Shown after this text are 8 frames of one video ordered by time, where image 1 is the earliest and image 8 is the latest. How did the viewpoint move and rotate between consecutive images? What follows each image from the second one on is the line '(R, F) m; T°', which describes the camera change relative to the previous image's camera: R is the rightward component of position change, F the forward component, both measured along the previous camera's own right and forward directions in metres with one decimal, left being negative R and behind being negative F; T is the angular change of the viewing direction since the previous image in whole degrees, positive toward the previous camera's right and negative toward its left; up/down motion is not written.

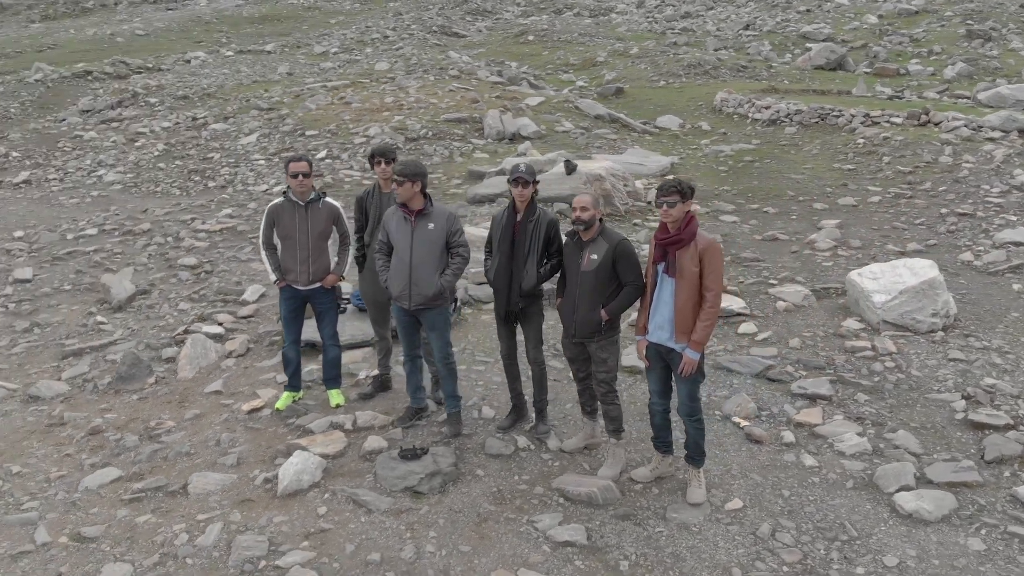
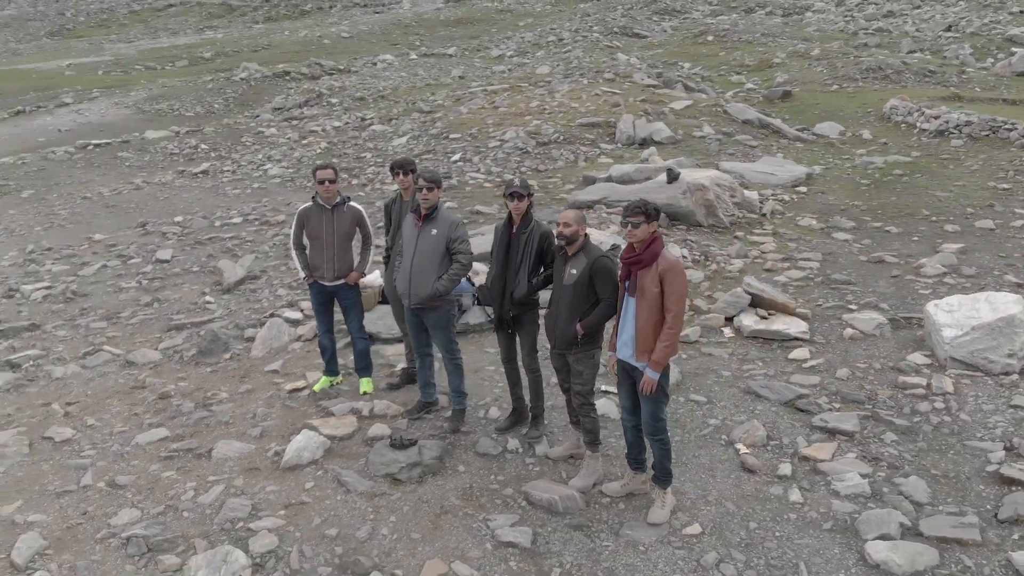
(+1.2, -0.1) m; -13°
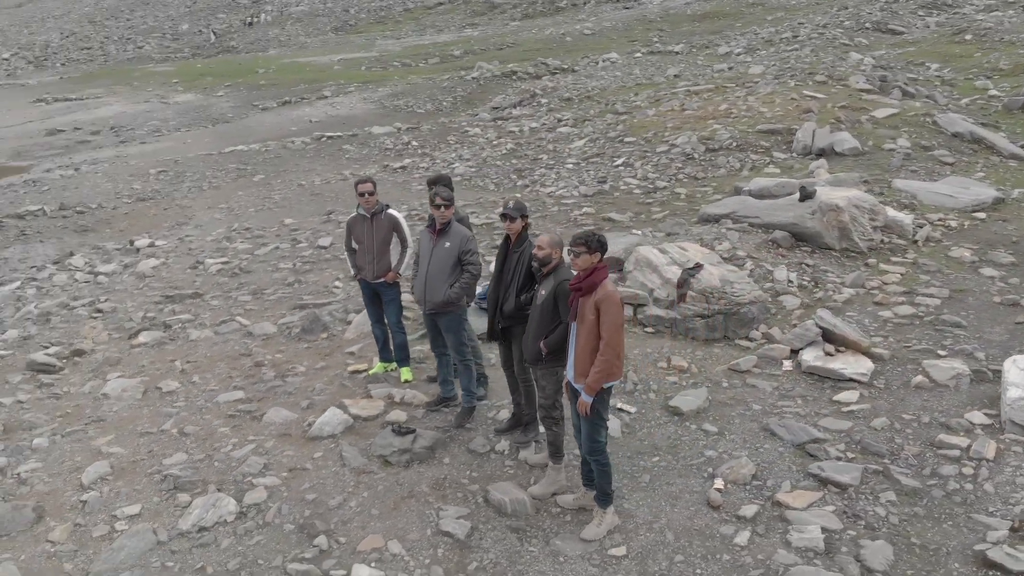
(+1.6, -0.1) m; -17°
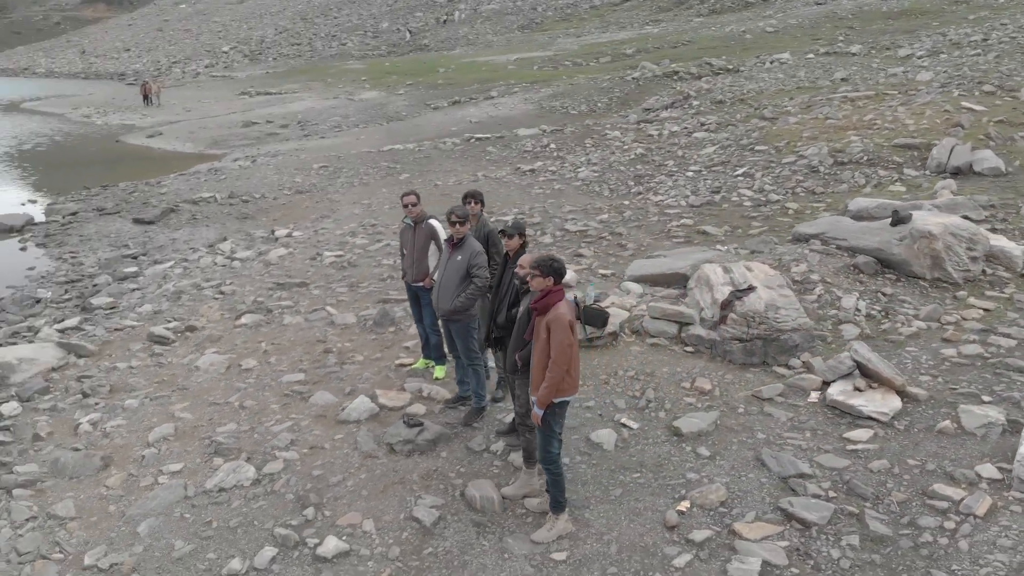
(+1.2, -0.2) m; -13°
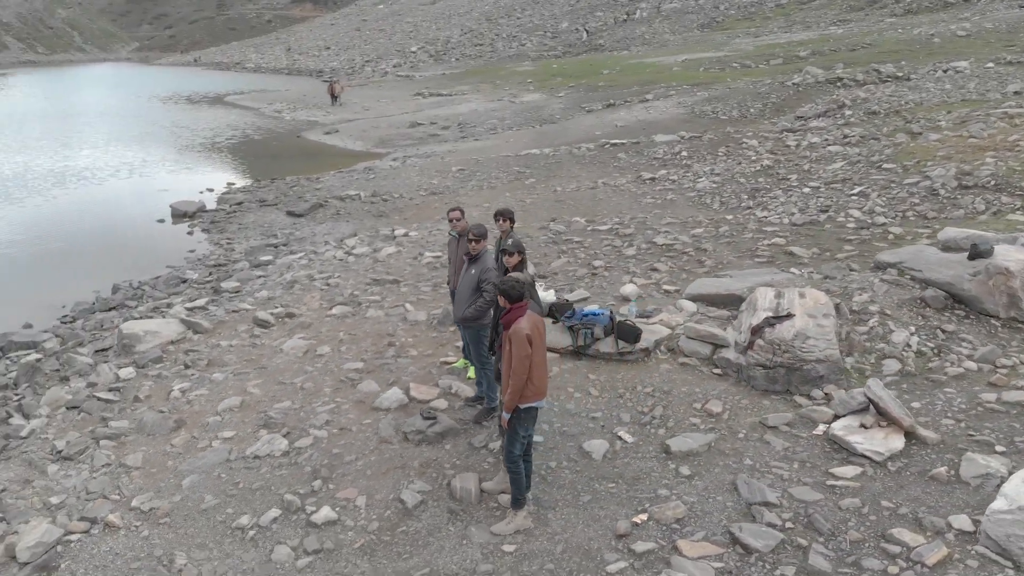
(+1.3, -0.4) m; -12°
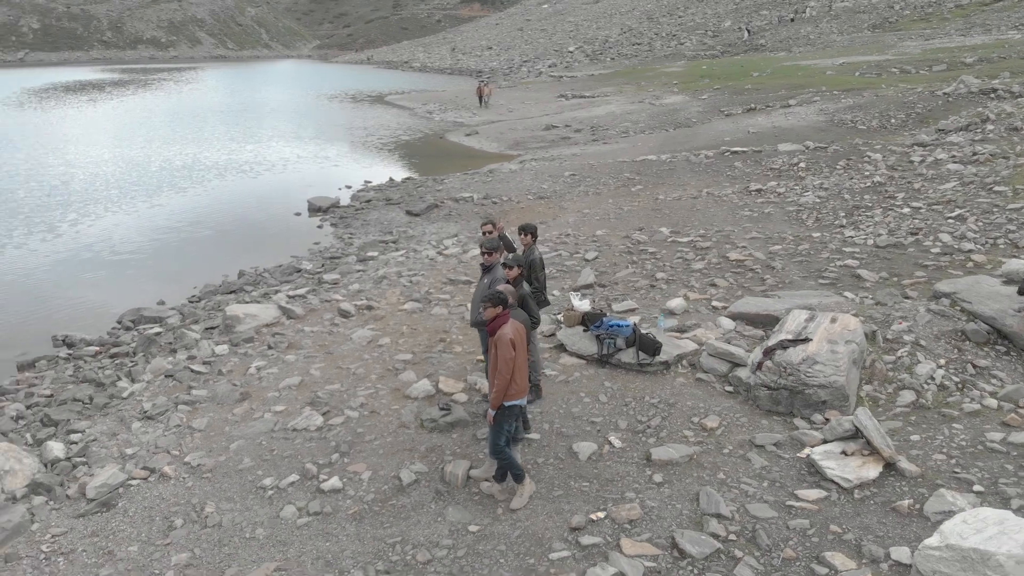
(+1.3, -0.5) m; -11°
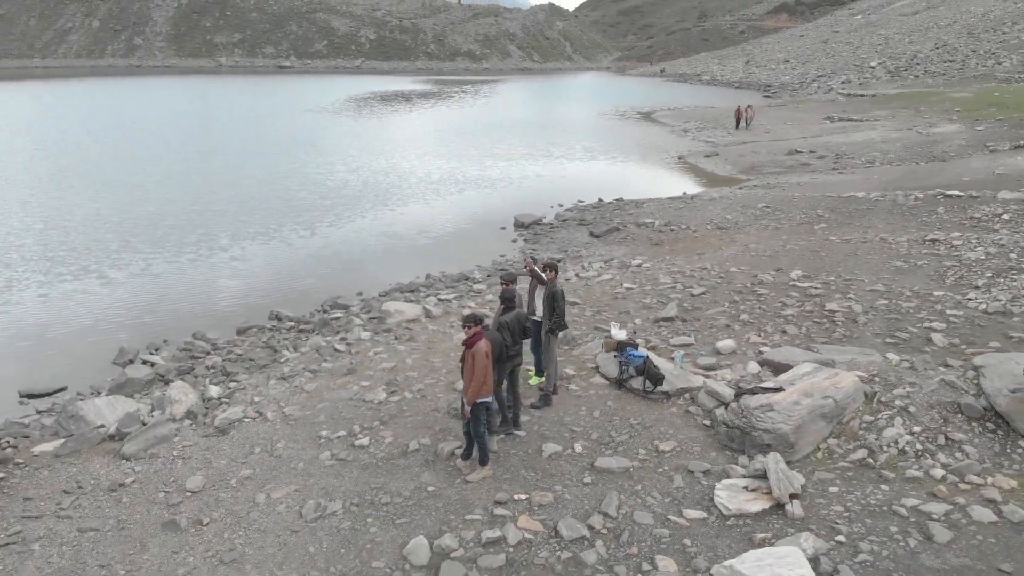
(+2.9, -1.3) m; -20°
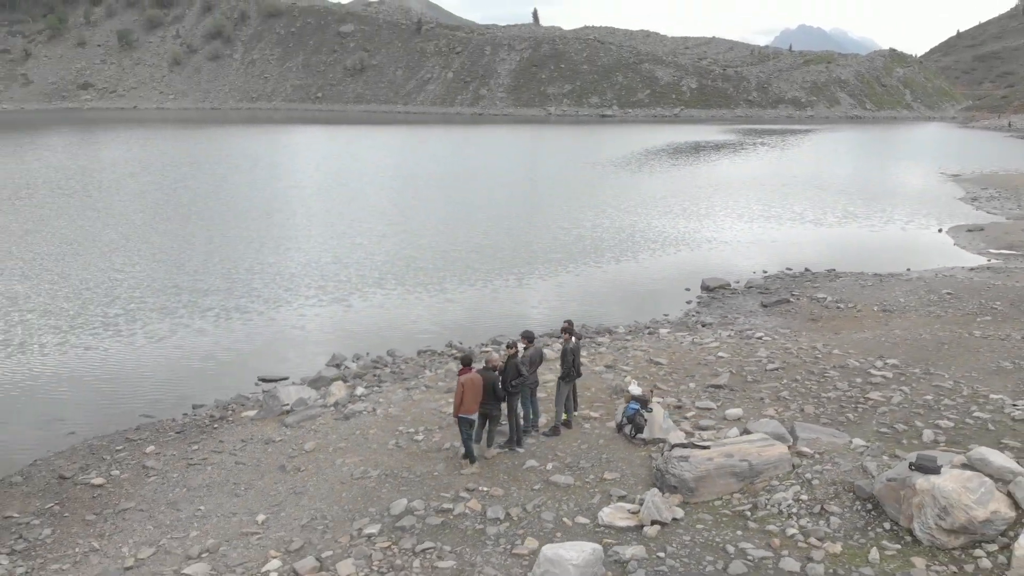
(+4.3, -2.5) m; -22°
